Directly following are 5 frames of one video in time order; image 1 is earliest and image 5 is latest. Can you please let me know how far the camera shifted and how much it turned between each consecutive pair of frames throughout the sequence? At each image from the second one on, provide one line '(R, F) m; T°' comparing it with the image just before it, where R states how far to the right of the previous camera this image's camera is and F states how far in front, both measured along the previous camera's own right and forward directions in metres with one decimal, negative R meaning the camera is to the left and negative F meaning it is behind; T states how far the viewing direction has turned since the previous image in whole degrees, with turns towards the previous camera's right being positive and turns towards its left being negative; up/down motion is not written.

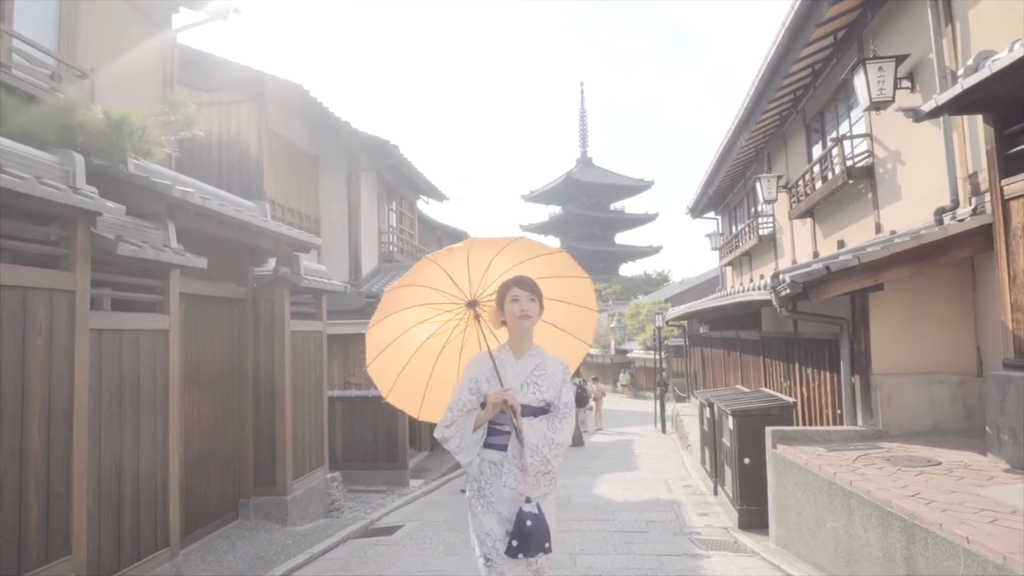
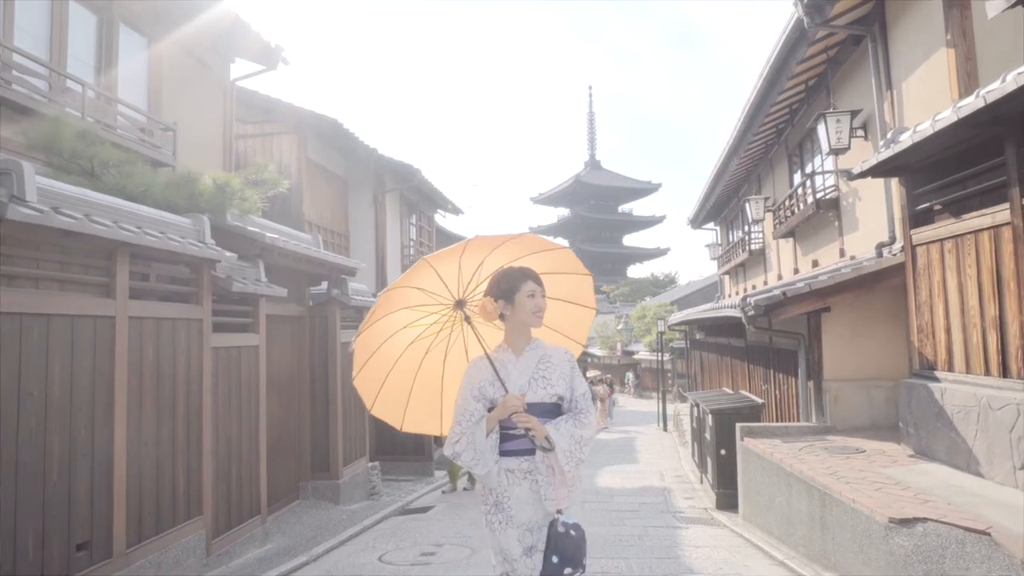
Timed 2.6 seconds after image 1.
(-0.1, -1.5) m; -1°
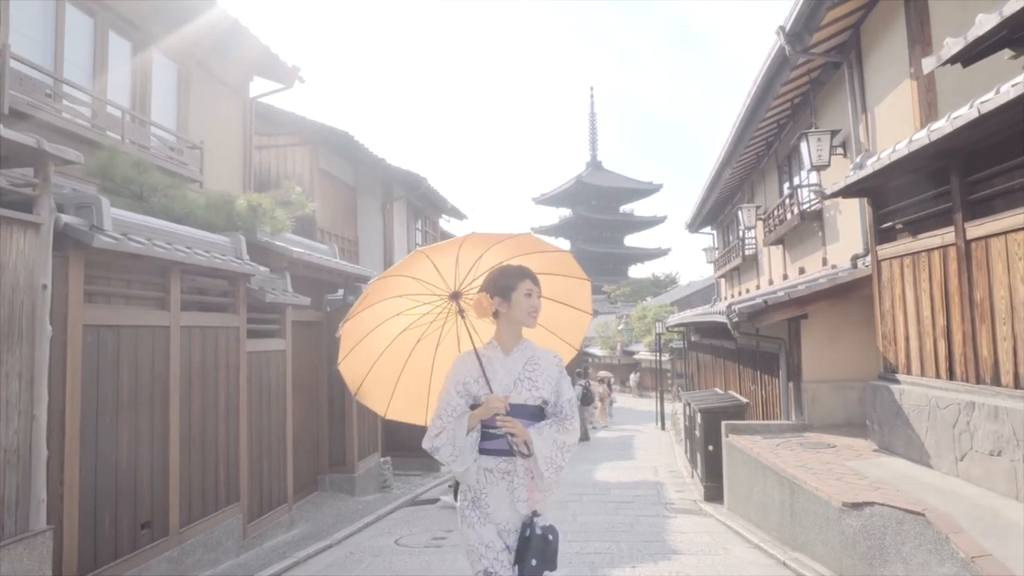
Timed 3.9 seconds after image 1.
(0.0, -0.7) m; 0°
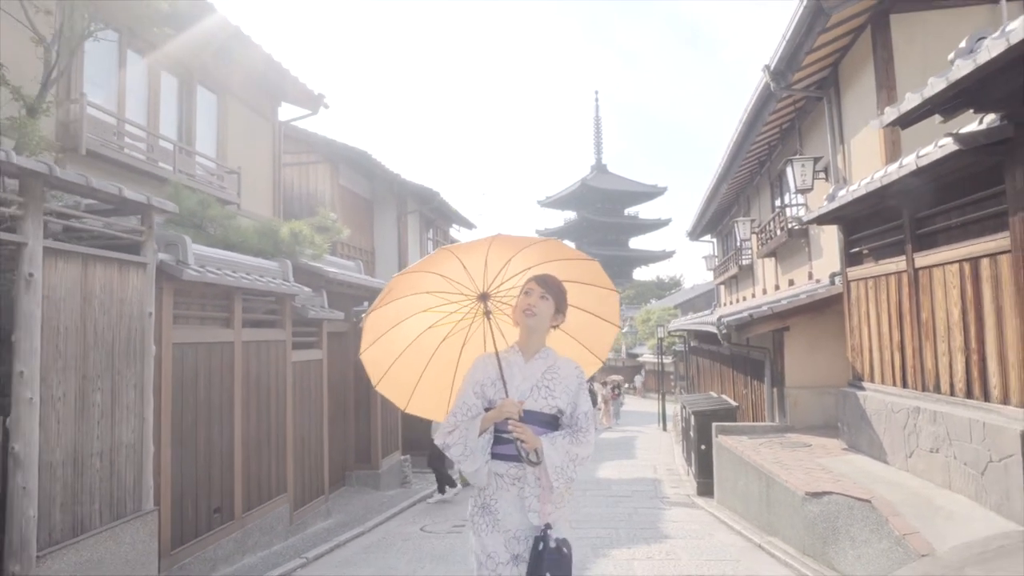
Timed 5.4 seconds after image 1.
(-0.1, -1.0) m; 0°
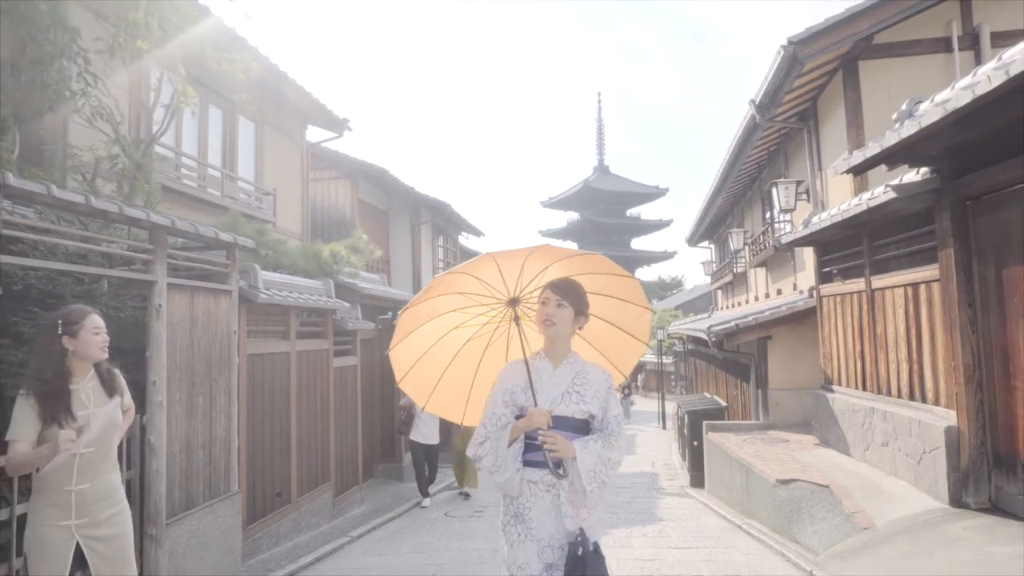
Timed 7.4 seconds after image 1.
(-0.1, -1.1) m; 0°
